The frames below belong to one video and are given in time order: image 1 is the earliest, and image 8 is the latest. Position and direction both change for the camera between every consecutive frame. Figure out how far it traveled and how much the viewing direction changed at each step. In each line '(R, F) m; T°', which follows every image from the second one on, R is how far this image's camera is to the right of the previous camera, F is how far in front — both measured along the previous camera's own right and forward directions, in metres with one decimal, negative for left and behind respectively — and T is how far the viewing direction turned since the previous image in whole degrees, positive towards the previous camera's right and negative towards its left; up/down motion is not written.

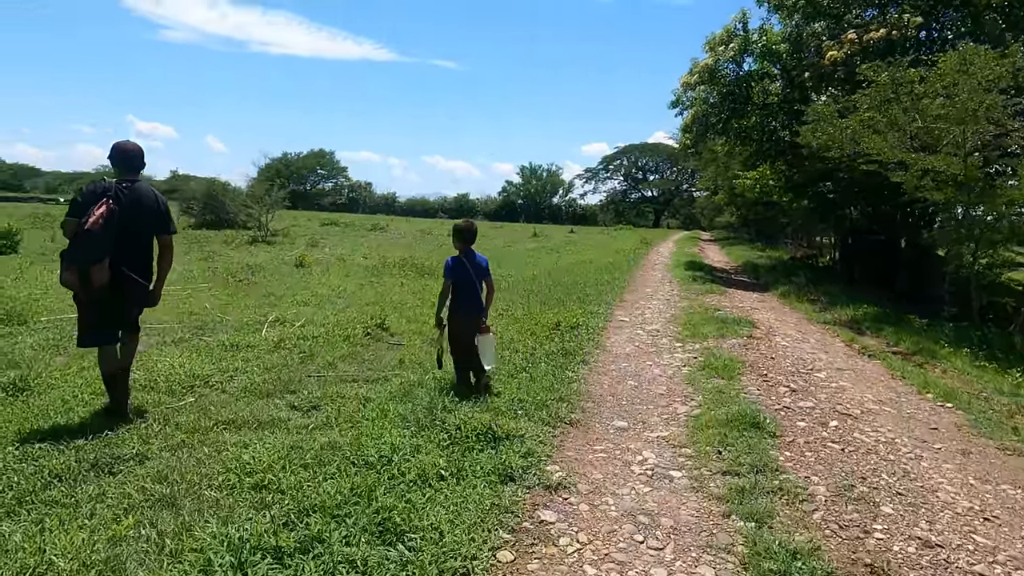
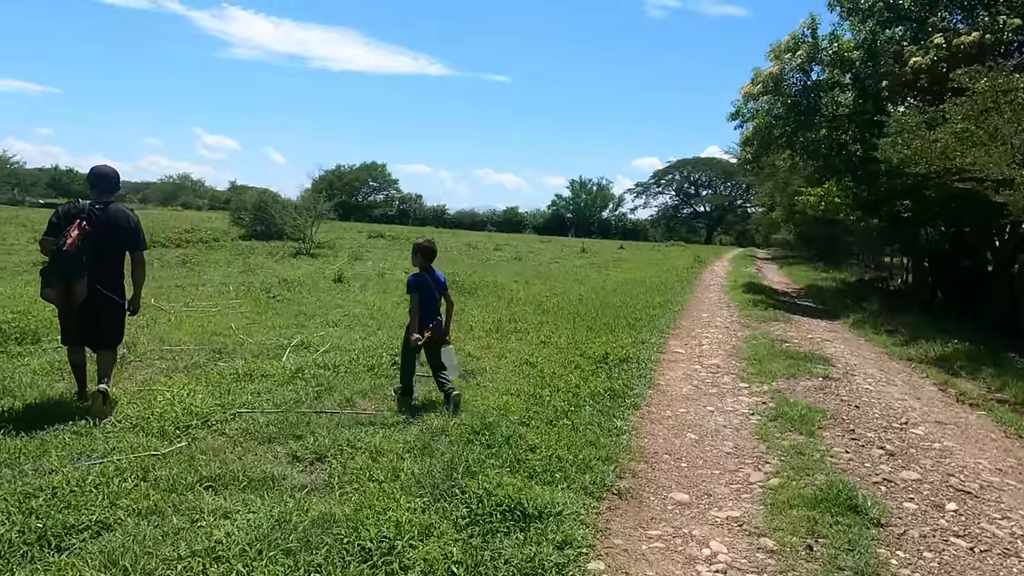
(+0.1, +1.0) m; -4°
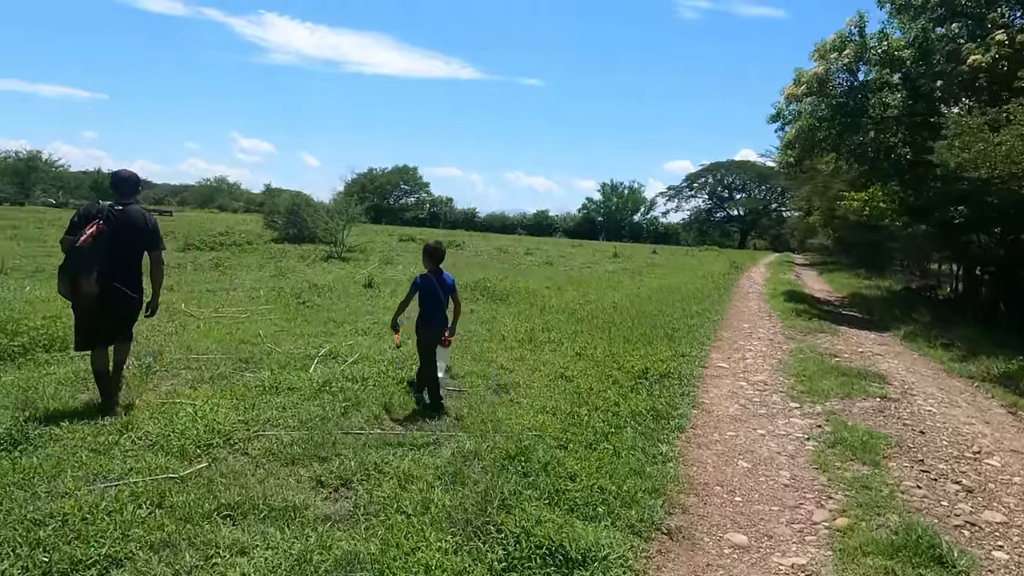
(-0.1, +0.4) m; -3°
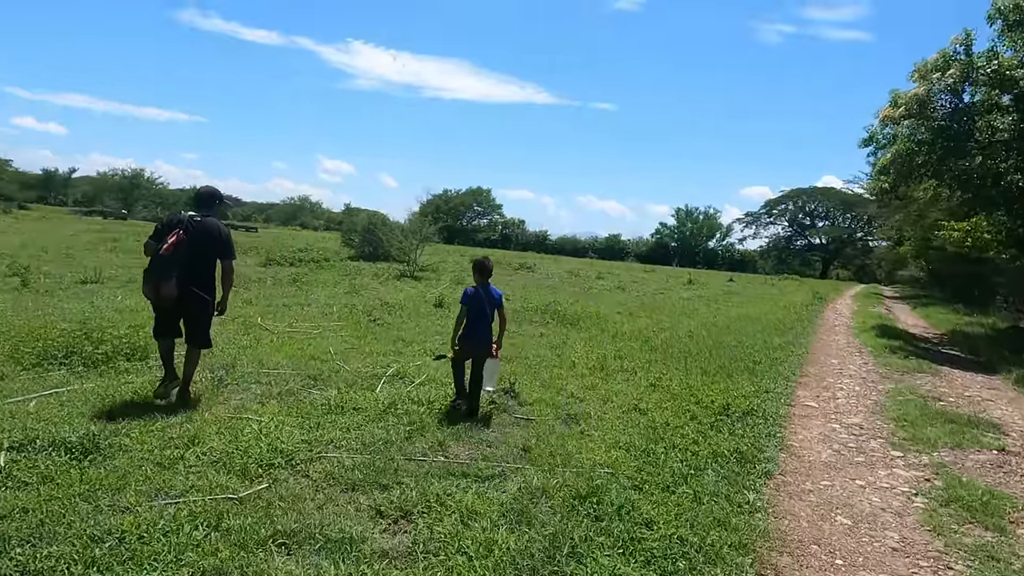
(-0.1, +0.3) m; -6°
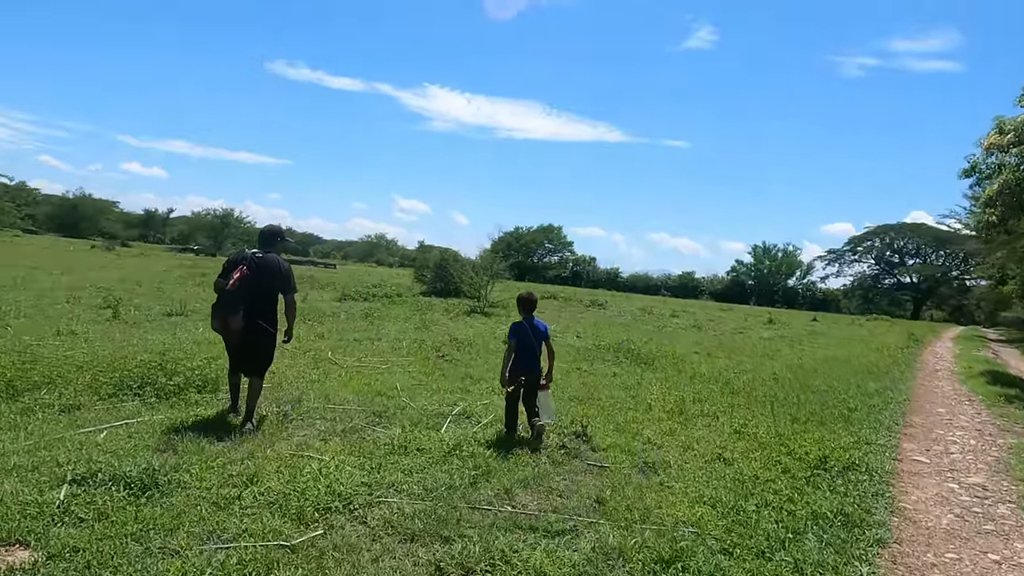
(0.0, +0.4) m; -6°
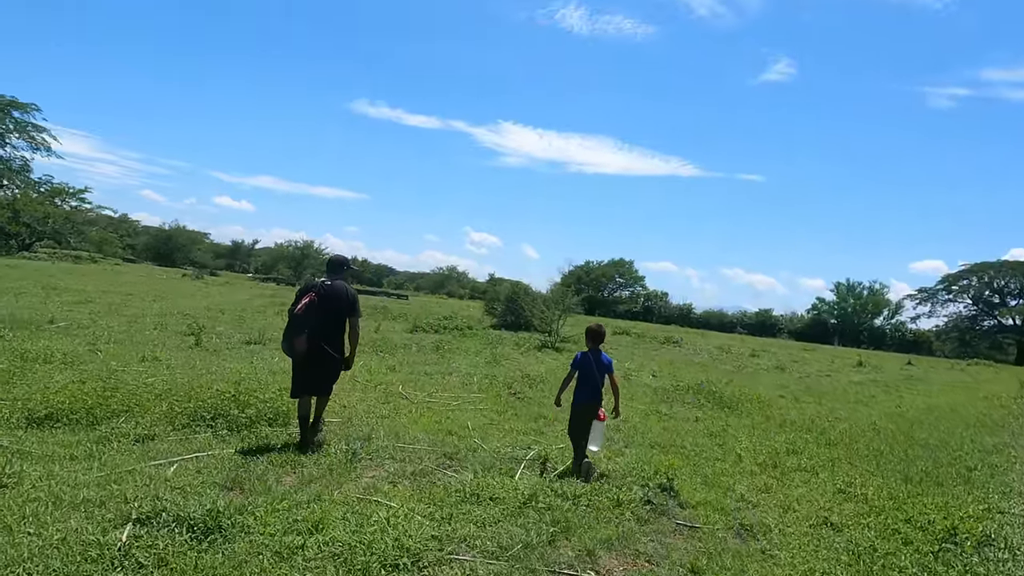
(-0.1, +0.4) m; -6°
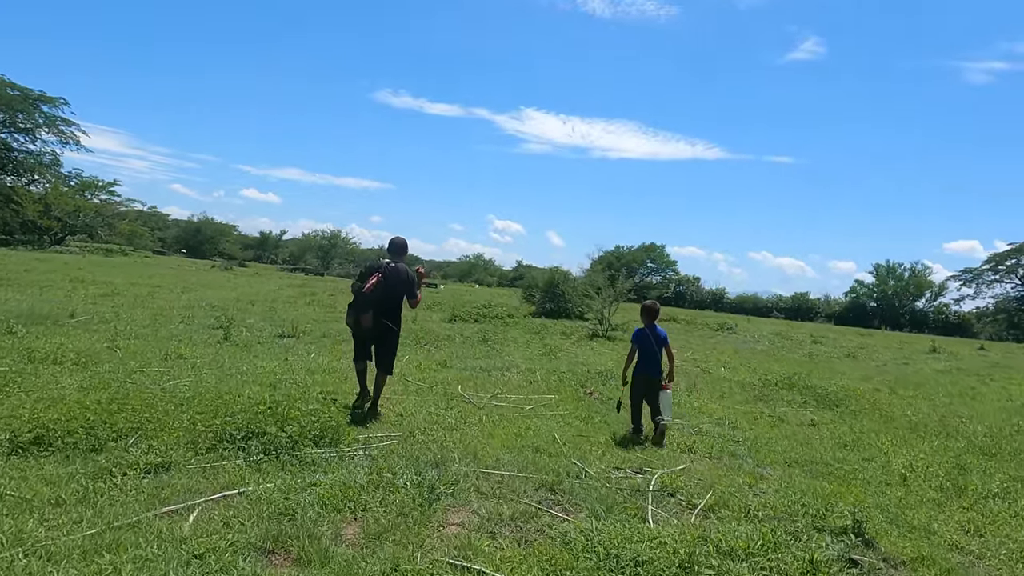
(-0.9, +1.9) m; -2°
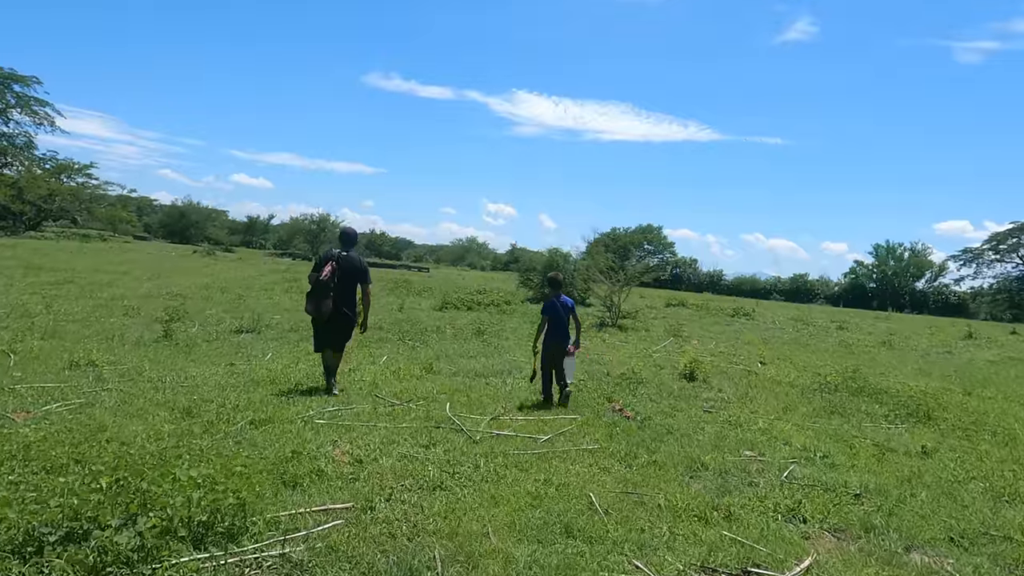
(-0.2, +2.9) m; +1°
